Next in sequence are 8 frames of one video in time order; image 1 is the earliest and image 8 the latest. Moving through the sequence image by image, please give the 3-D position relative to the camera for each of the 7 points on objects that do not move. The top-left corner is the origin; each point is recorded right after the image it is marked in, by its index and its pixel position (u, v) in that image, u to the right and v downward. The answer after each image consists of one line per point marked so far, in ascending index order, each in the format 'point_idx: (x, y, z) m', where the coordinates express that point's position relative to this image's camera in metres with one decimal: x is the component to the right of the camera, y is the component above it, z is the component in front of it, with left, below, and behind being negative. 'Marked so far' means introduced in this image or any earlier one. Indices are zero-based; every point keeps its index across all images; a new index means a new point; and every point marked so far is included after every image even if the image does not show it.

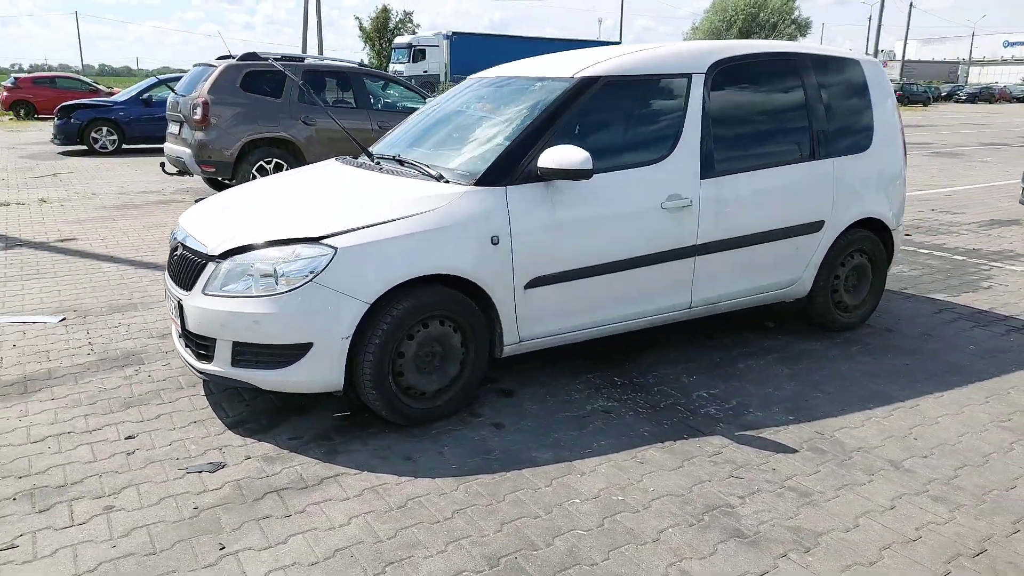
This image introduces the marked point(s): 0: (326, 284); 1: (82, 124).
0: (-0.8, 0.0, +3.3) m
1: (-9.9, +3.8, +16.9) m
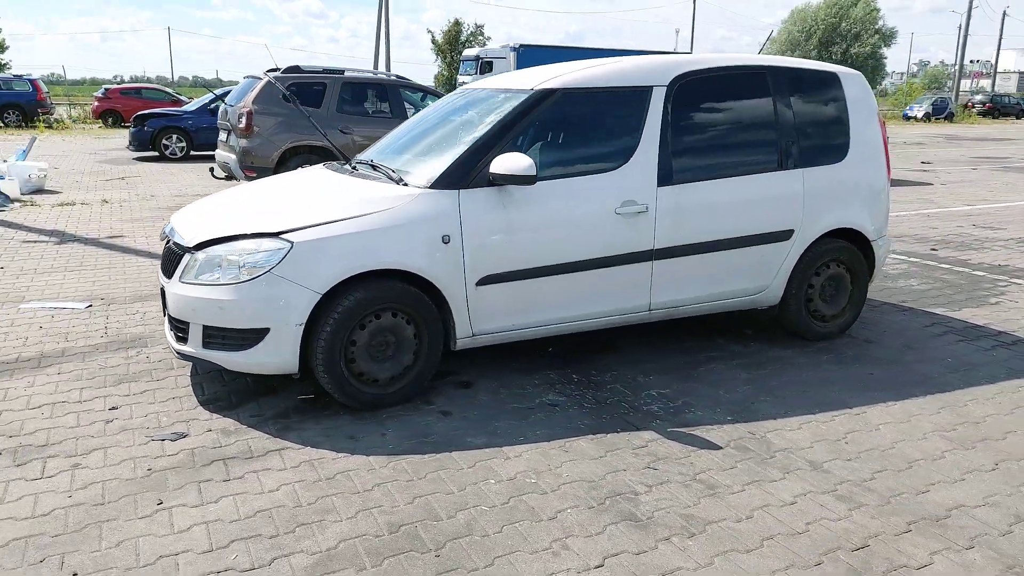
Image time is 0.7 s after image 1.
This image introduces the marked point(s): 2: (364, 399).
0: (-1.1, +0.1, +3.6) m
1: (-8.8, +3.8, +18.0) m
2: (-0.8, -0.6, +3.9) m
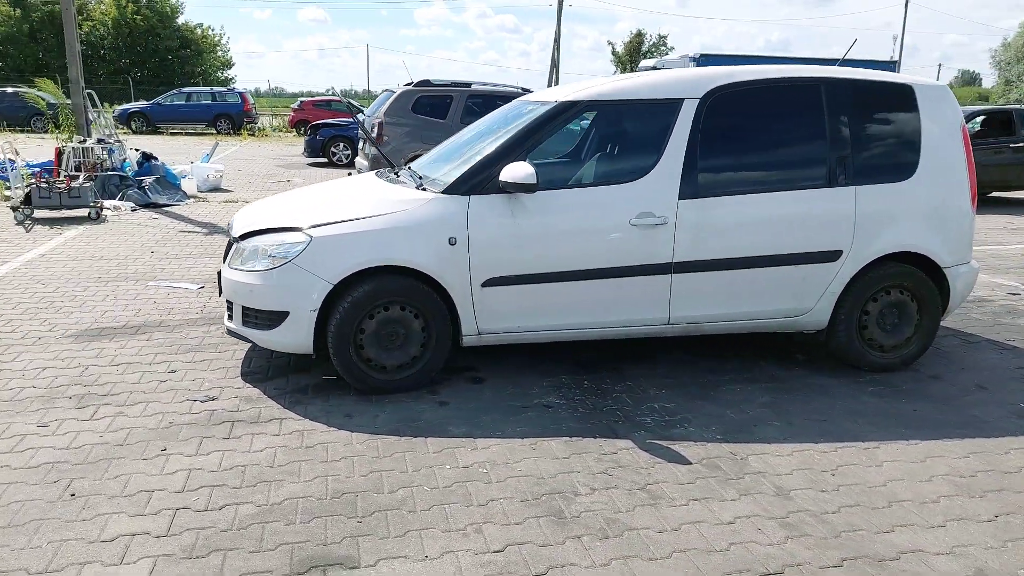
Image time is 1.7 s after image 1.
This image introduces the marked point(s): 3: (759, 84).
0: (-1.2, +0.1, +4.0) m
1: (-5.1, +4.0, +19.9) m
2: (-0.8, -0.5, +4.2) m
3: (+1.5, +1.3, +4.5) m
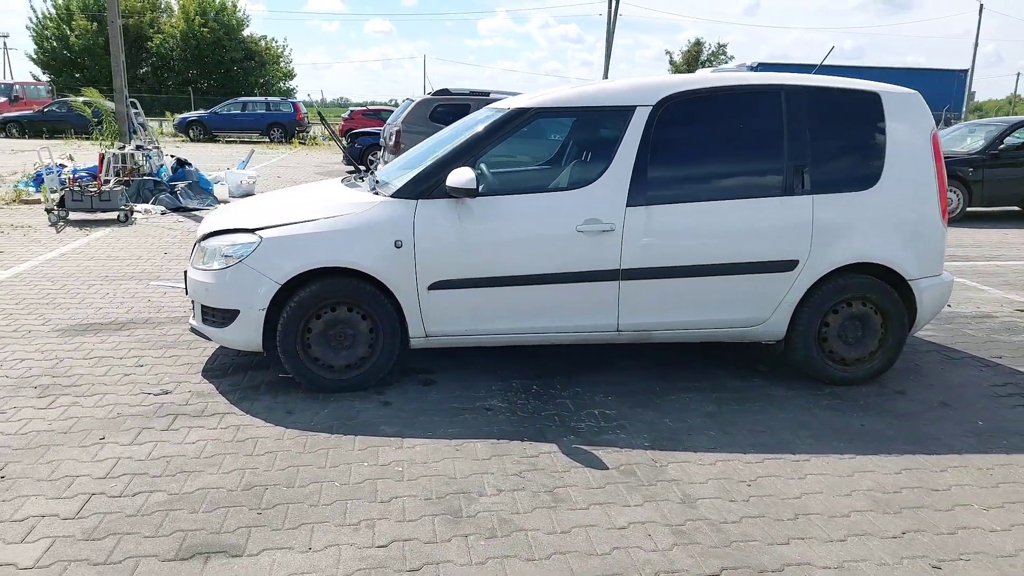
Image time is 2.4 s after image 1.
0: (-1.5, +0.1, +4.2) m
1: (-4.2, +3.9, +20.3) m
2: (-1.1, -0.6, +4.3) m
3: (+1.2, +1.2, +4.5) m
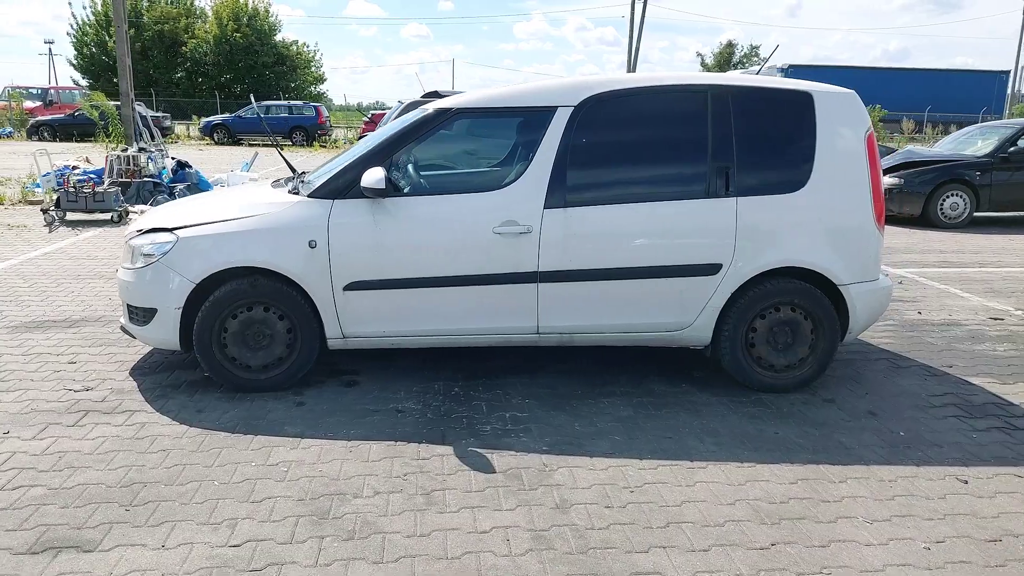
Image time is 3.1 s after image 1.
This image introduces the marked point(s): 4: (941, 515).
0: (-2.0, +0.1, +4.3) m
1: (-4.0, +3.8, +20.5) m
2: (-1.7, -0.6, +4.4) m
3: (+0.8, +1.2, +4.5) m
4: (+1.9, -1.0, +3.2) m
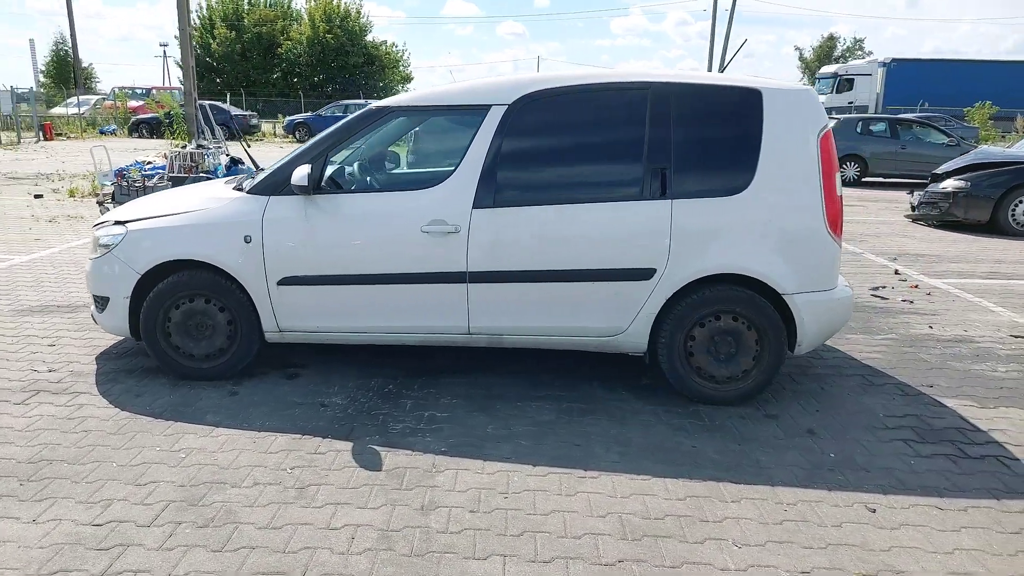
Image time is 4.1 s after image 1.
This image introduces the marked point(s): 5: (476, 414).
0: (-2.4, +0.2, +4.5) m
1: (-2.3, +4.0, +20.8) m
2: (-2.1, -0.5, +4.6) m
3: (+0.4, +1.2, +4.4) m
4: (+1.3, -1.1, +3.0) m
5: (-0.2, -0.7, +4.2) m
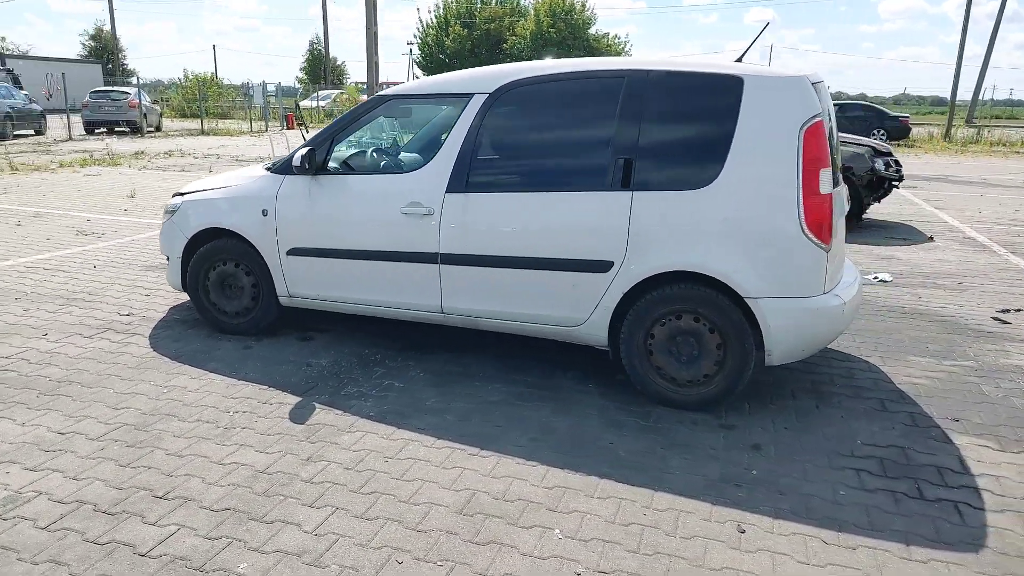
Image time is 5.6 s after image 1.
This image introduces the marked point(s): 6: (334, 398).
0: (-2.5, +0.5, +5.3) m
1: (+2.6, +4.2, +20.9) m
2: (-2.2, -0.2, +5.3) m
3: (+0.2, +1.2, +4.4) m
4: (+0.6, -1.0, +2.9) m
5: (-0.5, -0.6, +4.5) m
6: (-1.0, -0.6, +4.2) m
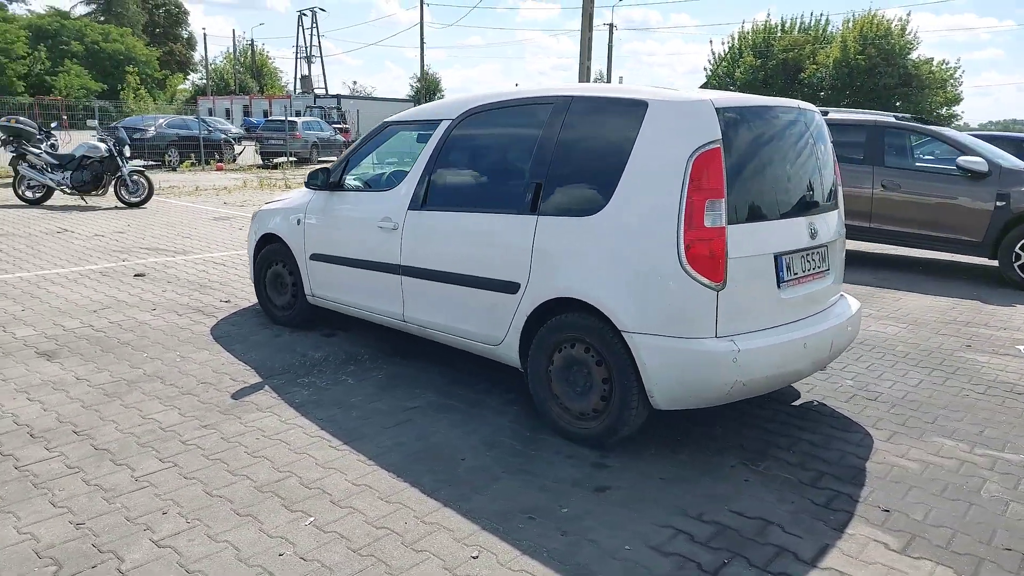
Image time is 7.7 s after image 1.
0: (-2.3, +0.5, +6.4) m
1: (+8.5, +2.9, +19.0) m
2: (-2.1, -0.2, +6.3) m
3: (-0.1, +1.1, +4.5) m
4: (-0.6, -1.1, +3.0) m
5: (-0.9, -0.7, +4.8) m
6: (-1.5, -0.6, +4.9) m
